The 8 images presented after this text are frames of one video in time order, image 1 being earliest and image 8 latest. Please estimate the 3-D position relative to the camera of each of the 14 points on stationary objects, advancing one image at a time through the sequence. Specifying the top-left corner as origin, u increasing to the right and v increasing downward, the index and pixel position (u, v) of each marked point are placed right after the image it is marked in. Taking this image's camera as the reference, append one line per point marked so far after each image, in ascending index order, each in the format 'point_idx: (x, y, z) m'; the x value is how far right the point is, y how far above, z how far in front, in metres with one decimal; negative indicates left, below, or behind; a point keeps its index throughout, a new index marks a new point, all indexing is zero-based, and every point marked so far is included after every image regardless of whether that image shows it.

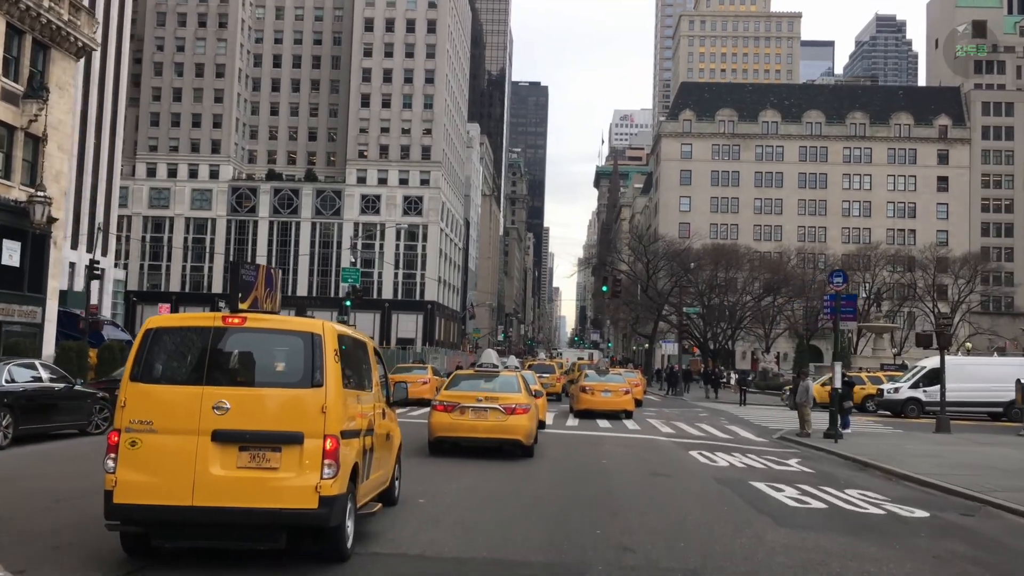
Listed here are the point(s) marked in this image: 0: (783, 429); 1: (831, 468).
0: (+6.0, -3.1, +19.0) m
1: (+4.3, -2.5, +11.9) m
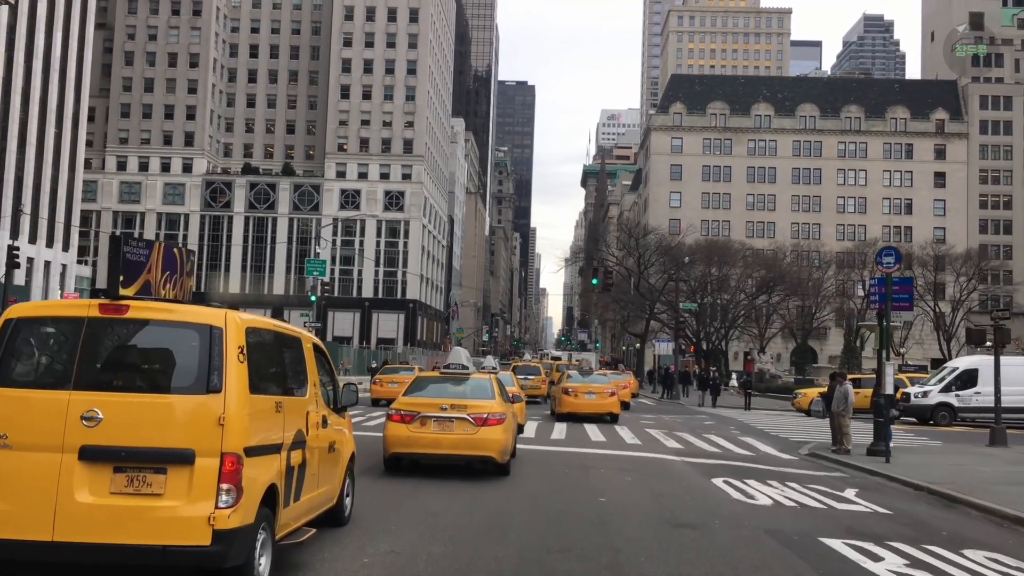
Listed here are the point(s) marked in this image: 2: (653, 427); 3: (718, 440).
0: (+5.5, -2.8, +16.0) m
1: (+4.0, -2.2, +8.9) m
2: (+3.1, -3.1, +19.0) m
3: (+3.8, -2.8, +16.1) m
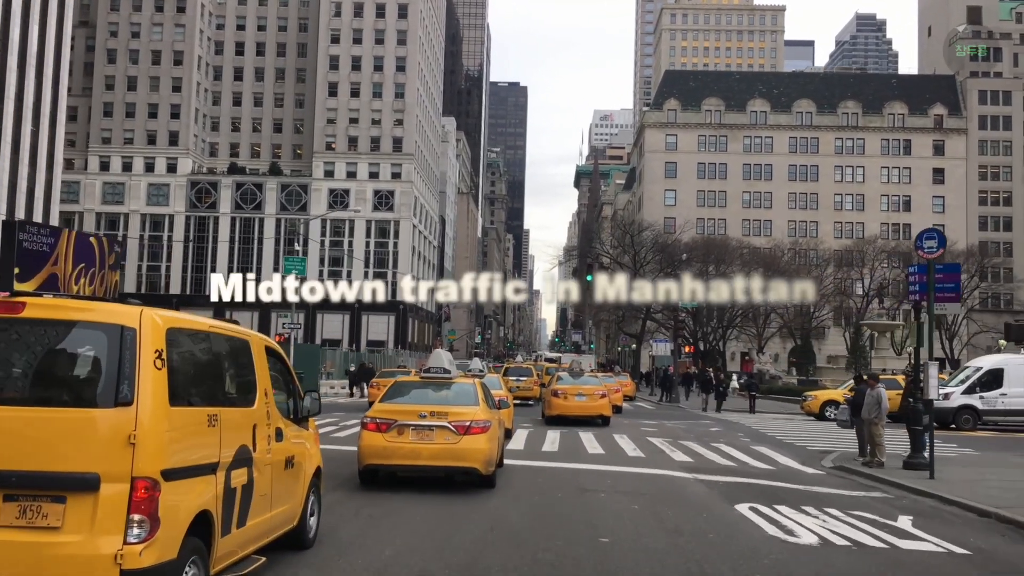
0: (+5.3, -2.7, +14.3) m
1: (+3.8, -2.1, +7.2) m
2: (+2.9, -2.9, +17.4) m
3: (+3.6, -2.7, +14.4) m
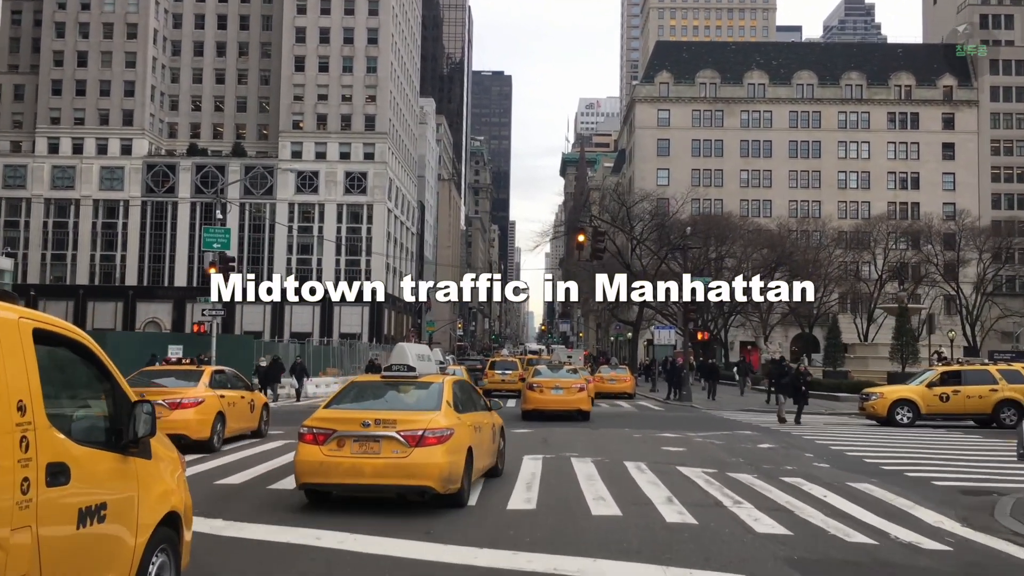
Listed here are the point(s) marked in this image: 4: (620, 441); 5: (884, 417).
0: (+4.8, -2.0, +8.7) m
1: (+3.4, -1.5, +1.5) m
2: (+2.3, -2.3, +11.7) m
3: (+3.1, -2.1, +8.8) m
4: (+1.7, -2.5, +13.7) m
5: (+8.4, -2.9, +19.3) m
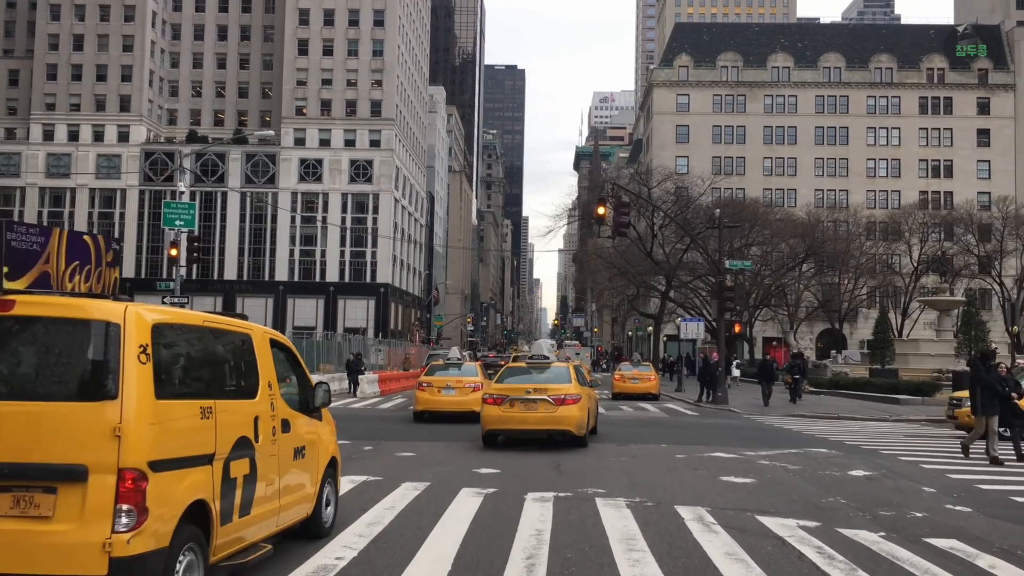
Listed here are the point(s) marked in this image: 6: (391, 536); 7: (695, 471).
0: (+4.7, -1.7, +5.3) m
1: (+3.2, -1.2, -1.9) m
2: (+2.3, -2.0, +8.3) m
3: (+3.0, -1.7, +5.4) m
4: (+1.7, -2.1, +10.3) m
5: (+8.5, -2.5, +15.8) m
6: (-1.0, -2.0, +6.9) m
7: (+2.1, -2.1, +10.0) m
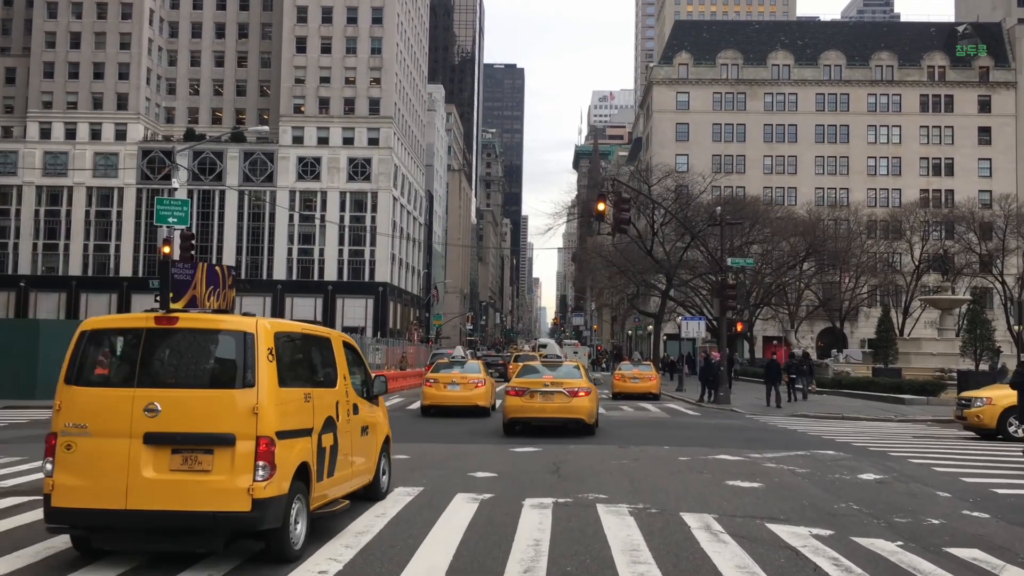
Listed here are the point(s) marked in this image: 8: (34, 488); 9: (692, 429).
0: (+4.7, -1.7, +5.0) m
1: (+3.2, -1.2, -2.2) m
2: (+2.3, -1.9, +8.0) m
3: (+3.0, -1.7, +5.0) m
4: (+1.7, -2.1, +10.0) m
5: (+8.5, -2.5, +15.5) m
6: (-1.0, -2.0, +6.6) m
7: (+2.1, -2.0, +9.6) m
8: (-5.4, -2.2, +9.7) m
9: (+3.4, -2.6, +15.8) m
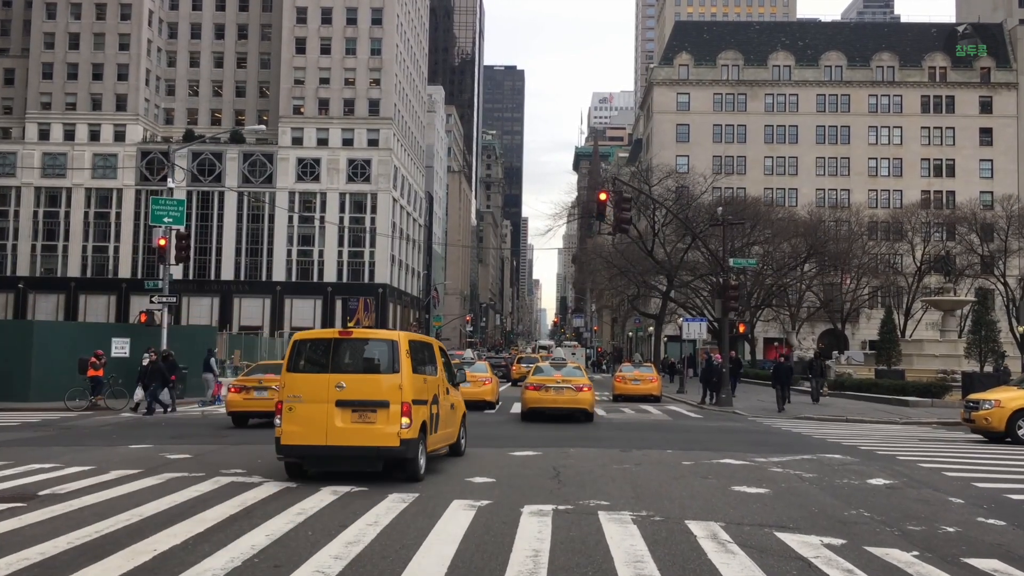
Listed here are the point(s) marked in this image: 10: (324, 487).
0: (+4.7, -1.7, +4.7) m
1: (+3.2, -1.1, -2.4) m
2: (+2.3, -1.9, +7.7) m
3: (+3.0, -1.7, +4.8) m
4: (+1.7, -2.1, +9.7) m
5: (+8.5, -2.5, +15.3) m
6: (-1.0, -2.0, +6.3) m
7: (+2.1, -2.0, +9.4) m
8: (-5.4, -2.2, +9.4) m
9: (+3.4, -2.6, +15.6) m
10: (-2.1, -2.3, +9.9) m
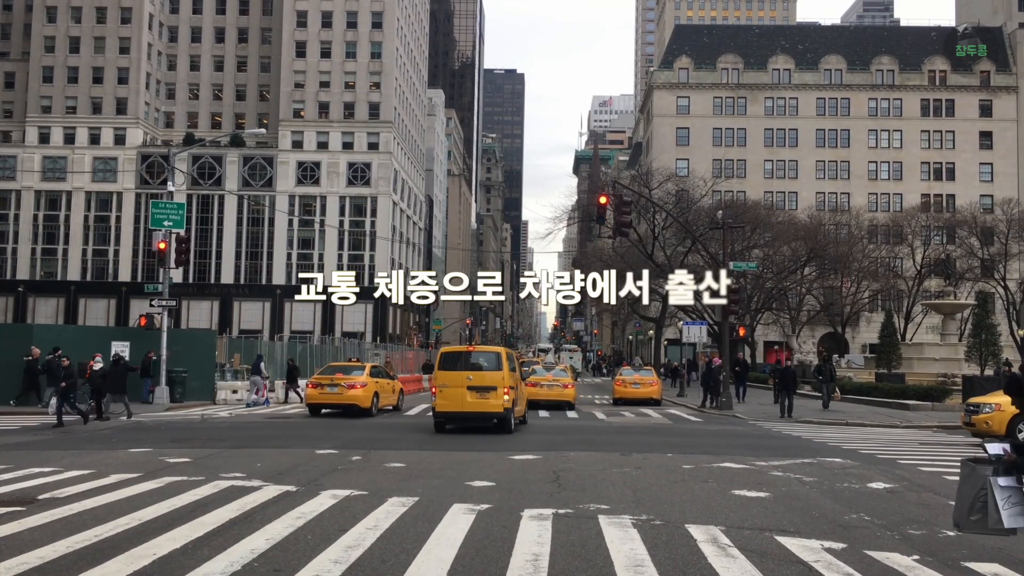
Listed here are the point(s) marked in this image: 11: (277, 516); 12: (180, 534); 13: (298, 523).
0: (+4.7, -1.7, +4.7) m
1: (+3.2, -1.1, -2.5) m
2: (+2.3, -2.0, +7.7) m
3: (+3.0, -1.7, +4.8) m
4: (+1.7, -2.1, +9.7) m
5: (+8.5, -2.6, +15.2) m
6: (-1.0, -2.0, +6.3) m
7: (+2.1, -2.1, +9.4) m
8: (-5.4, -2.3, +9.4) m
9: (+3.4, -2.7, +15.6) m
10: (-2.1, -2.3, +9.9) m
11: (-2.3, -2.2, +8.3) m
12: (-2.9, -2.1, +7.4) m
13: (-2.0, -2.2, +8.0) m
